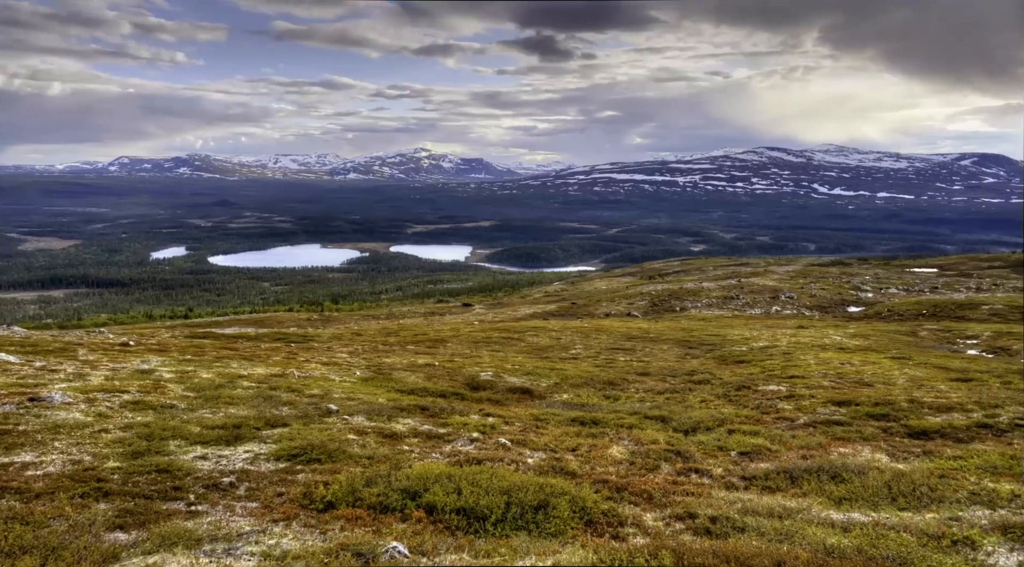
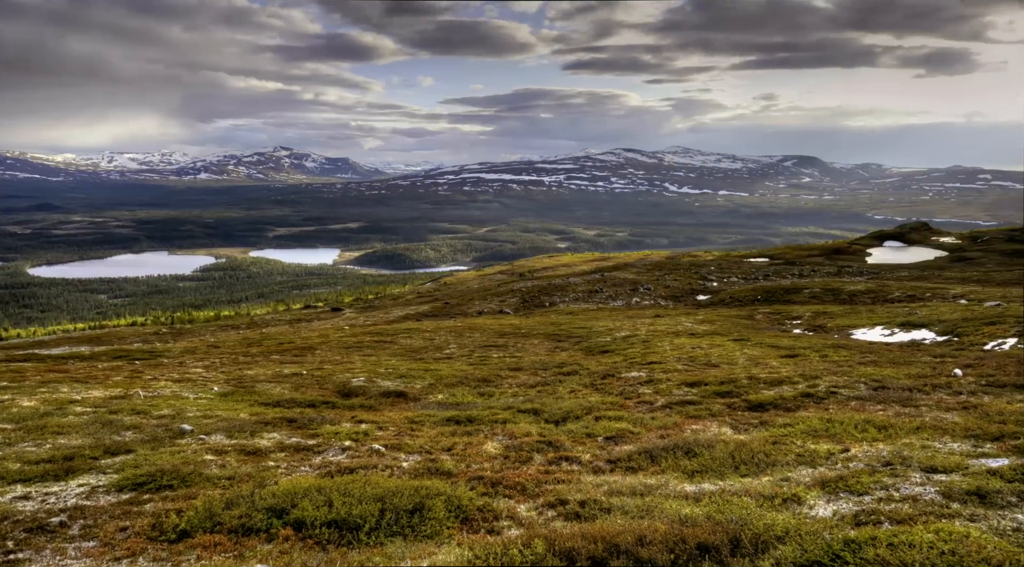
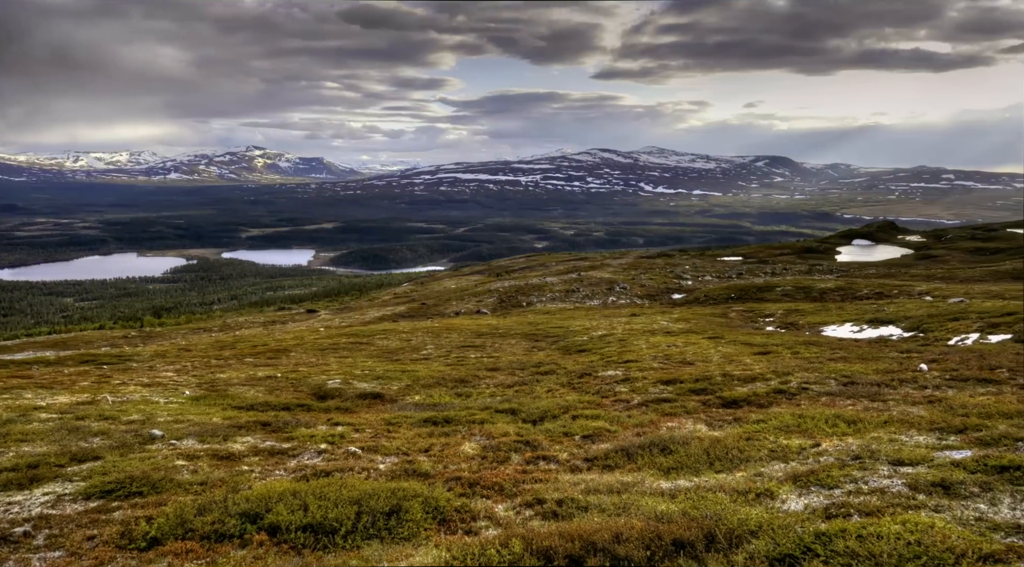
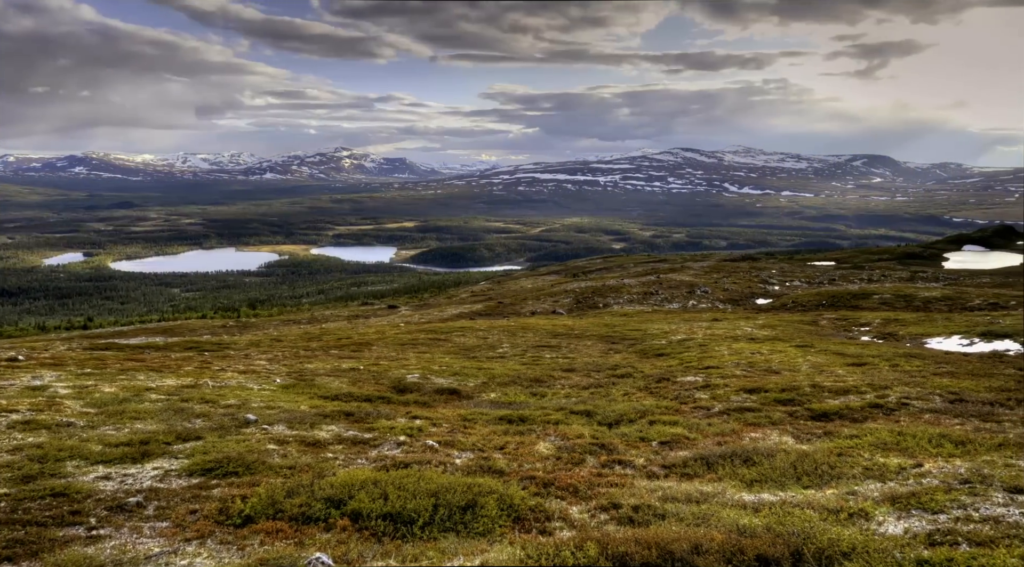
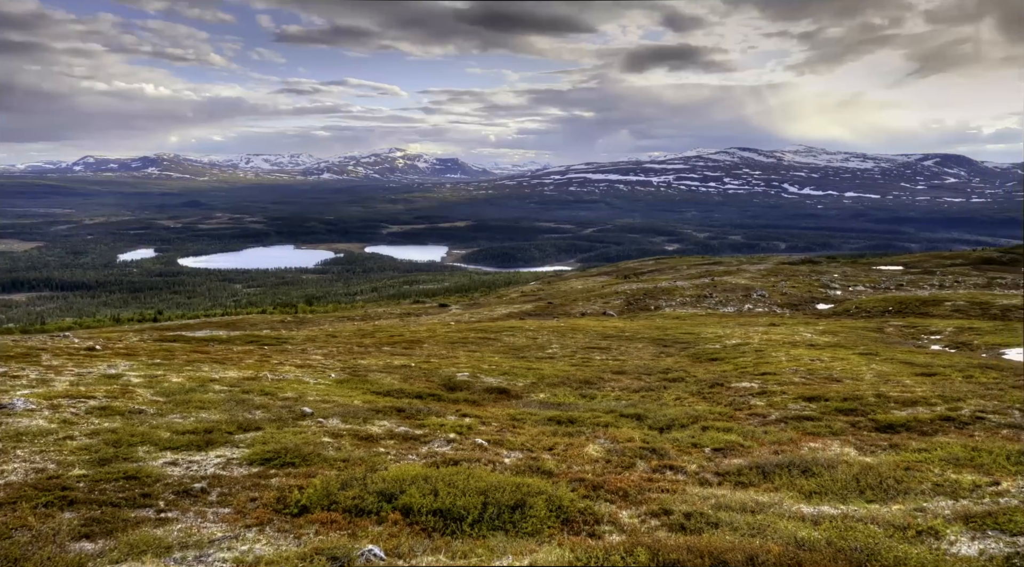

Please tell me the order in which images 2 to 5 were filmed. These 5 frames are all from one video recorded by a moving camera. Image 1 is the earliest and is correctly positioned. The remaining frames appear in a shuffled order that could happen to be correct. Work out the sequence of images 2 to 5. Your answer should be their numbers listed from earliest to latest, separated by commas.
5, 4, 2, 3
